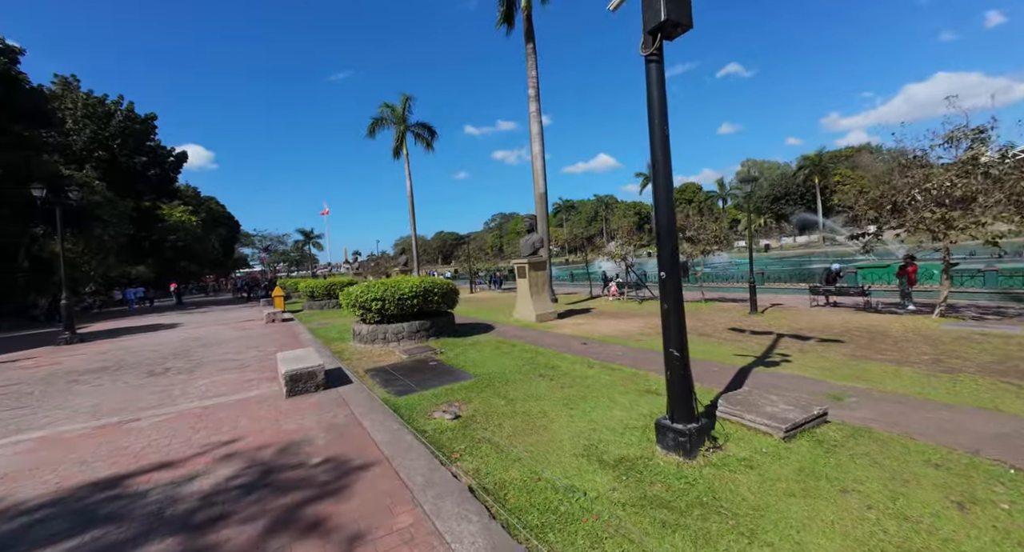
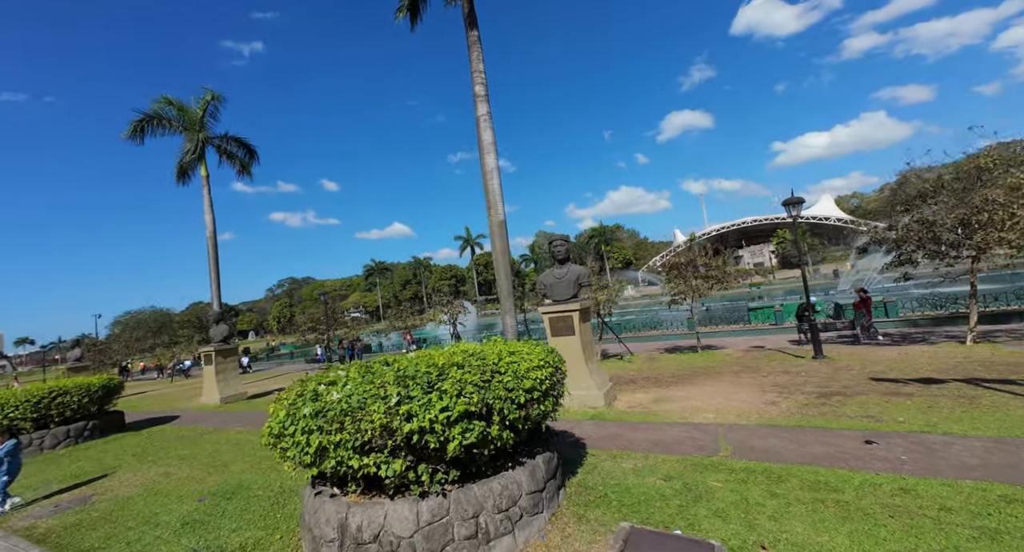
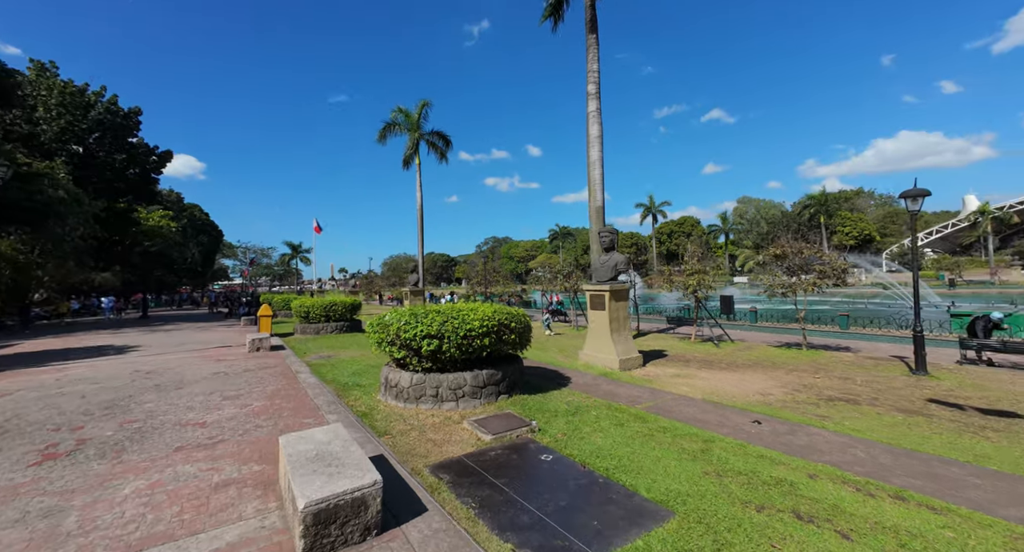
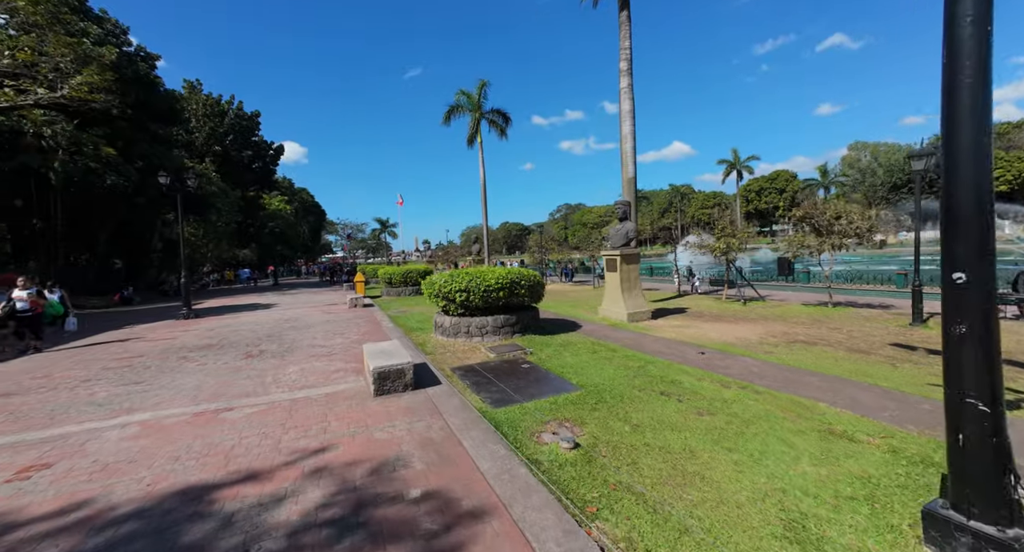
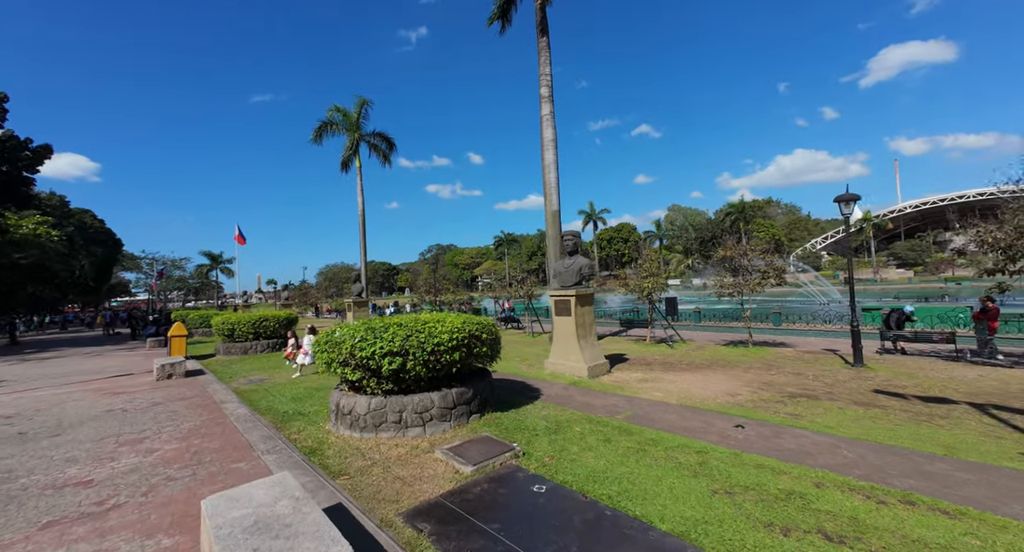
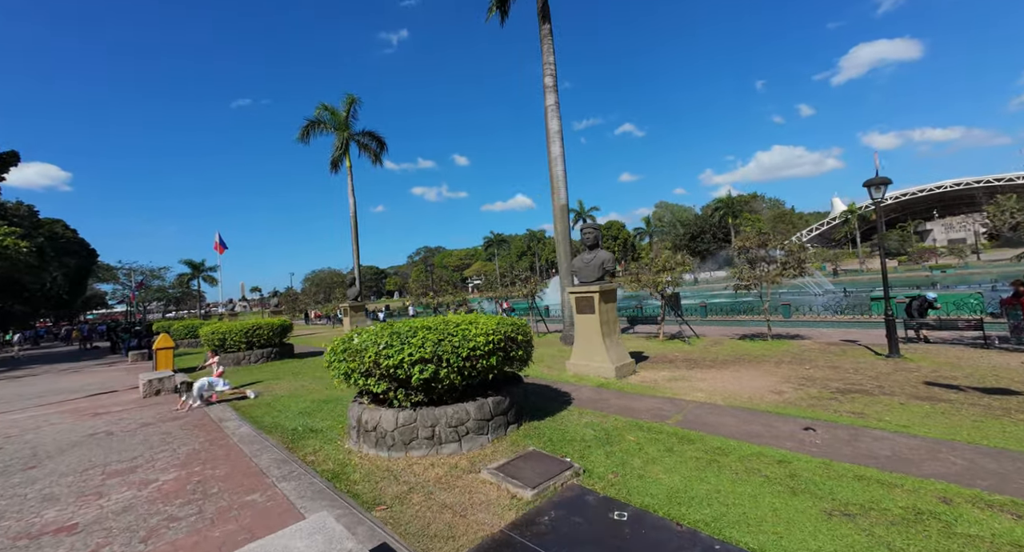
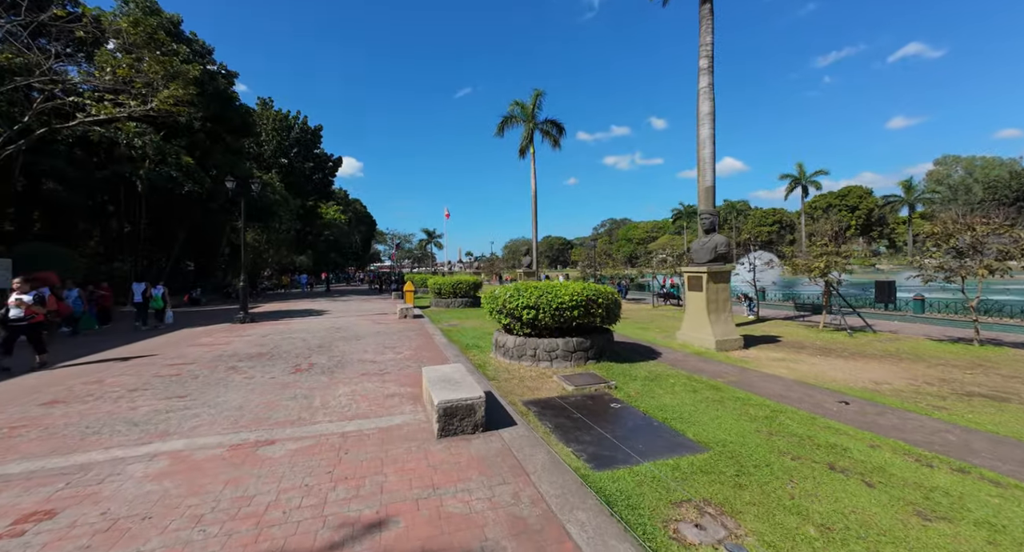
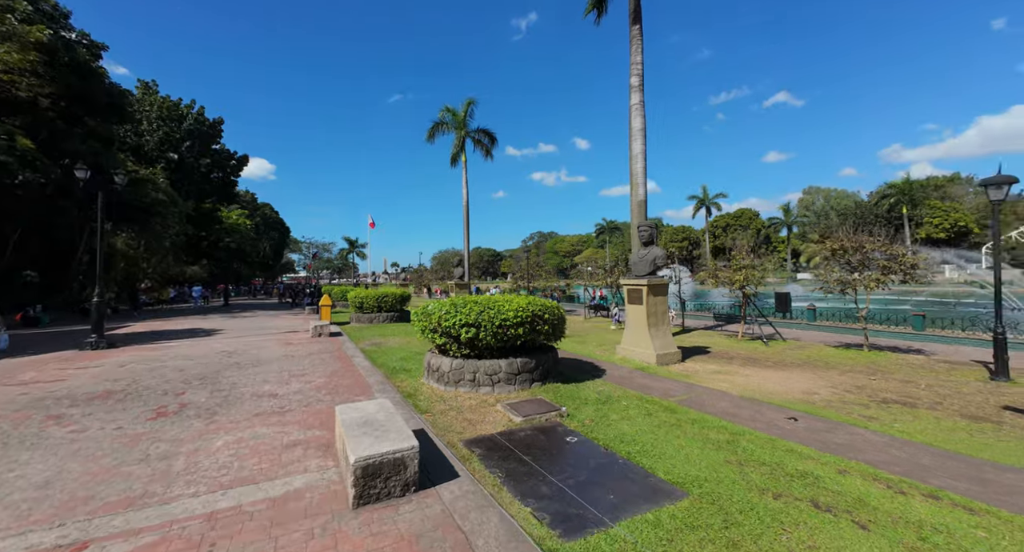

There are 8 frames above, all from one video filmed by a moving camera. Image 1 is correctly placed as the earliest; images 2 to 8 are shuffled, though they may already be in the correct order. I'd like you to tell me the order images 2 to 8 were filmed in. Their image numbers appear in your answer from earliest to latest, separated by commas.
4, 7, 8, 3, 5, 6, 2
